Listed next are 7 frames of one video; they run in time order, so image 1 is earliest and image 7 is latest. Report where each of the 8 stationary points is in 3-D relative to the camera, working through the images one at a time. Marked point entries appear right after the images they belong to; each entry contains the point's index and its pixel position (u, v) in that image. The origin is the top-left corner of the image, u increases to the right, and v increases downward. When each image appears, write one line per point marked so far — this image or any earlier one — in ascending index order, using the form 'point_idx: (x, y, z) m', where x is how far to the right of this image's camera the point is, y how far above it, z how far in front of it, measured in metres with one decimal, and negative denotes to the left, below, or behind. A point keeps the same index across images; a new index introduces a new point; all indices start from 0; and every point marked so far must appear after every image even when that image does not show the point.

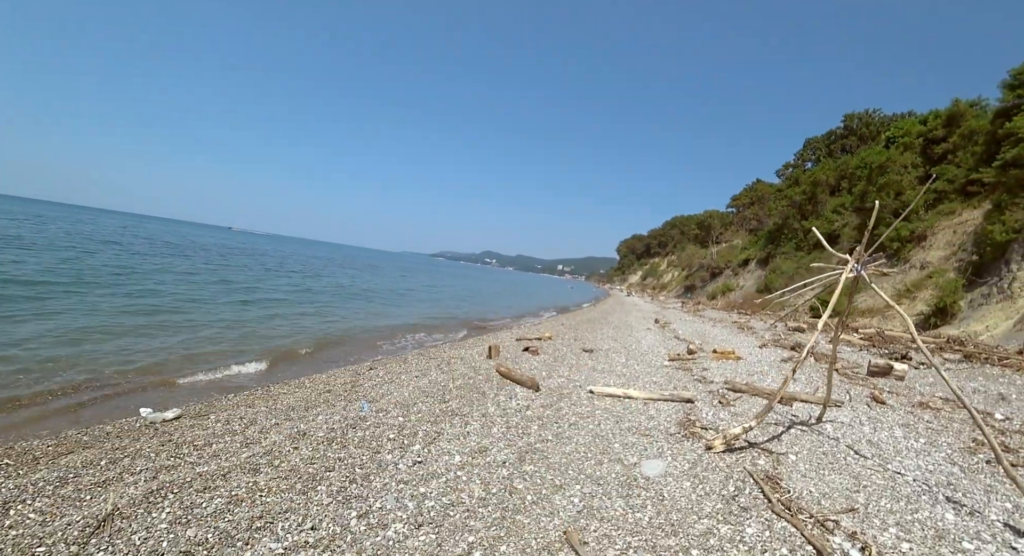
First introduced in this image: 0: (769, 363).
0: (+8.9, -3.0, +15.6) m
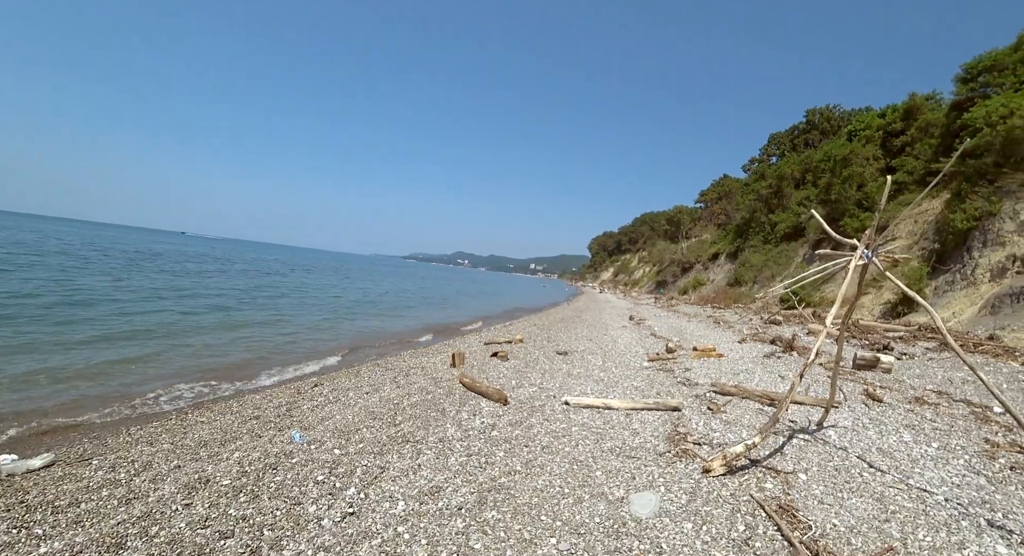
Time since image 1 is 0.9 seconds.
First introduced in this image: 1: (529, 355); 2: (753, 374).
0: (+7.9, -2.7, +14.8) m
1: (+0.5, -2.5, +14.4) m
2: (+6.7, -2.7, +12.4) m
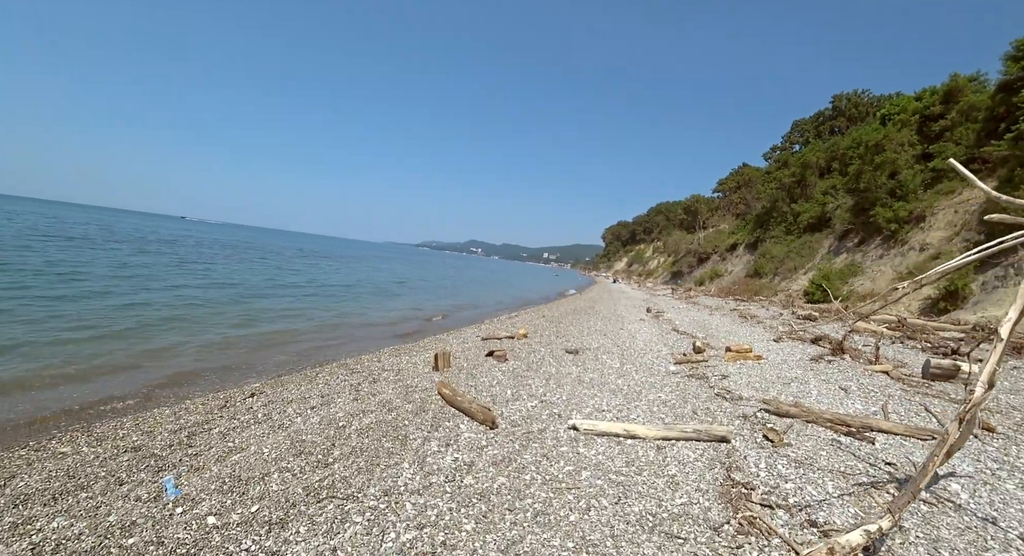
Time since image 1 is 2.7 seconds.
0: (+7.9, -2.4, +12.4) m
1: (+0.5, -2.1, +12.2) m
2: (+6.7, -2.4, +10.1) m
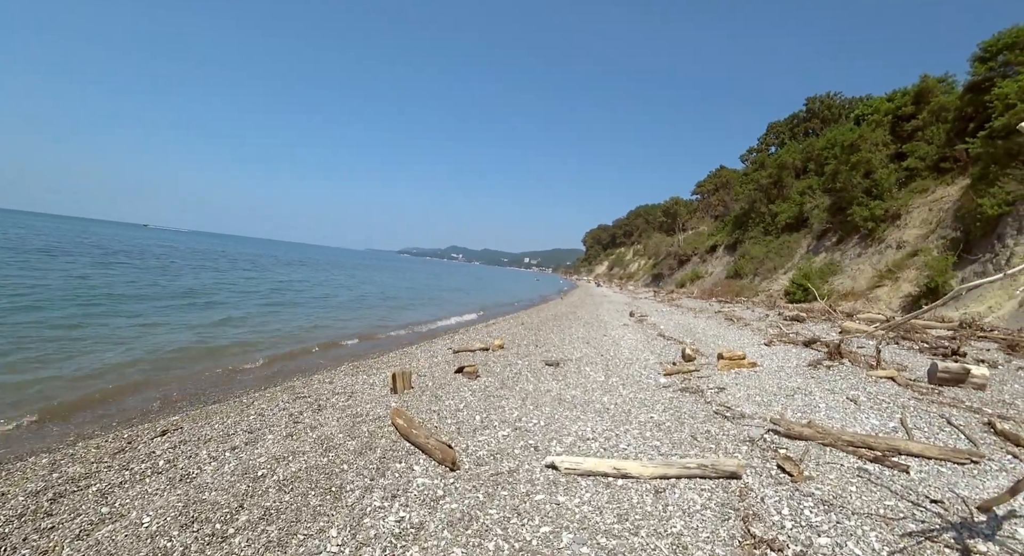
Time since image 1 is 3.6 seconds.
0: (+7.3, -2.4, +11.5) m
1: (-0.2, -2.2, +11.0) m
2: (+6.1, -2.4, +9.1) m
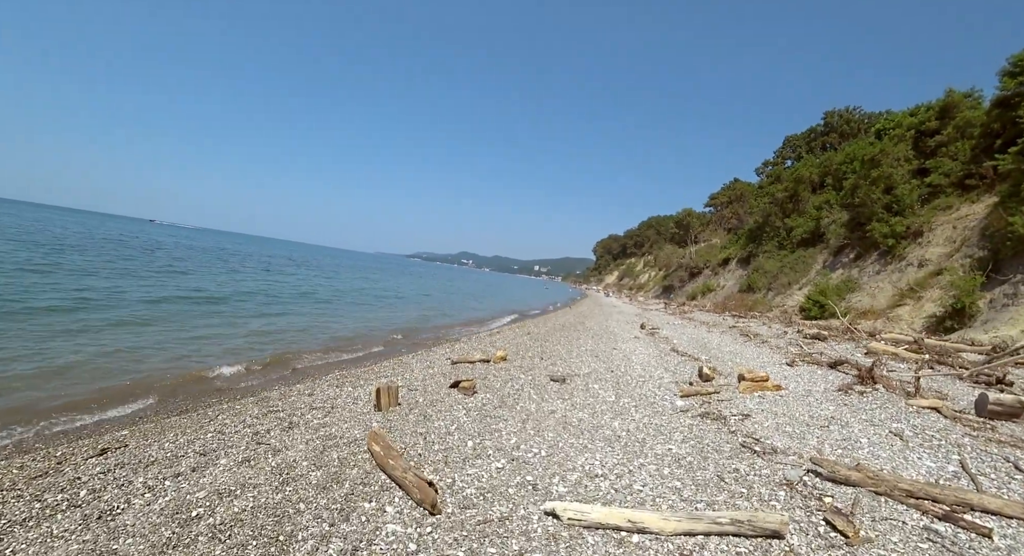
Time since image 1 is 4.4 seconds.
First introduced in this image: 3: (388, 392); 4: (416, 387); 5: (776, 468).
0: (+7.3, -2.8, +10.4) m
1: (-0.1, -2.4, +10.0) m
2: (+6.1, -2.7, +8.0) m
3: (-2.2, -2.0, +7.8) m
4: (-1.9, -2.2, +9.1) m
5: (+3.6, -2.6, +6.1) m
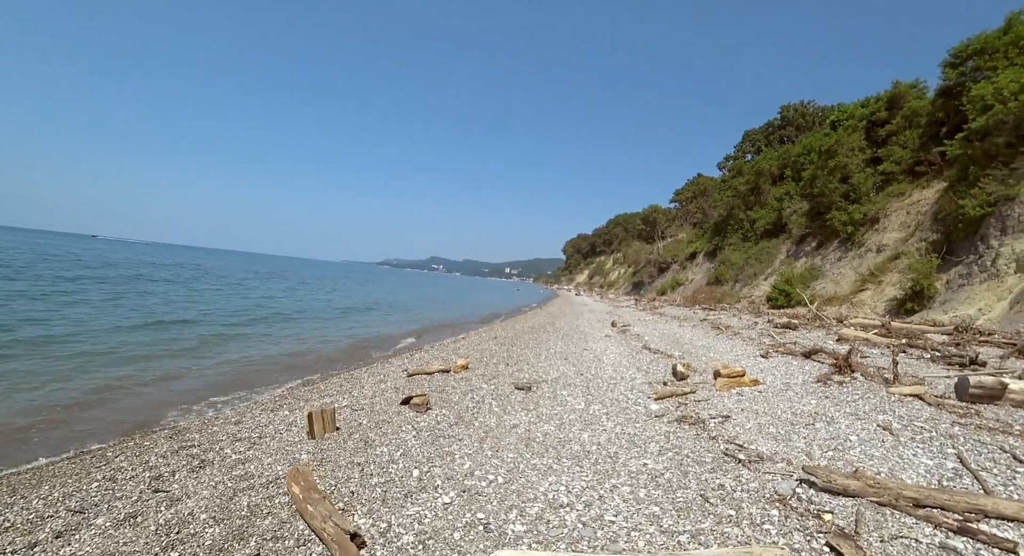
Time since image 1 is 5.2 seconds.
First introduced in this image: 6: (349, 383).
0: (+6.5, -2.5, +9.9) m
1: (-0.9, -2.4, +9.1) m
2: (+5.4, -2.4, +7.4) m
3: (-2.9, -2.1, +6.7) m
4: (-2.7, -2.3, +8.0) m
5: (+3.0, -2.4, +5.3) m
6: (-3.7, -2.4, +10.1) m
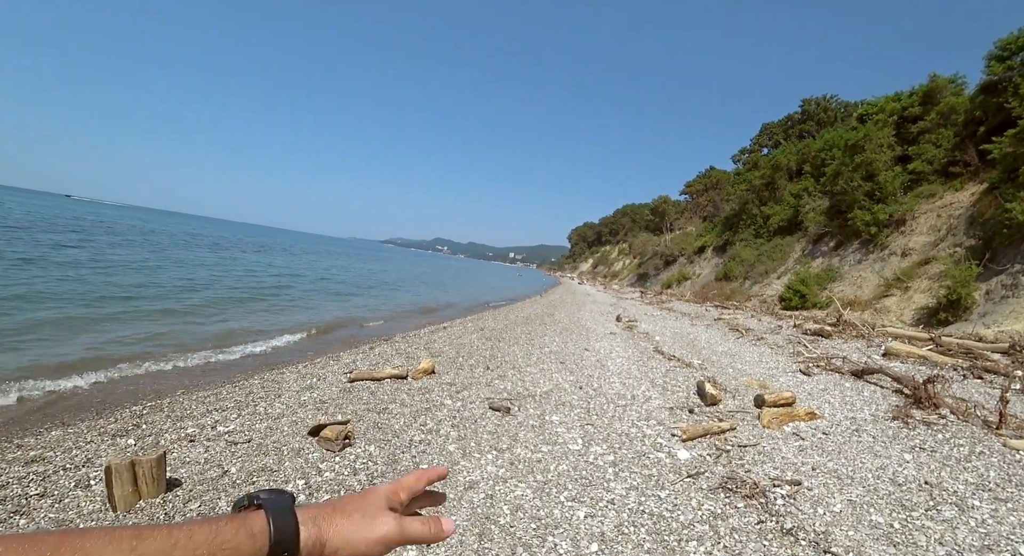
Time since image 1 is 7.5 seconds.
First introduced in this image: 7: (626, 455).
0: (+6.0, -2.5, +7.2) m
1: (-1.4, -2.0, +6.4) m
2: (+4.9, -2.5, +4.8) m
3: (-3.3, -1.7, +4.1) m
4: (-3.2, -1.9, +5.4) m
5: (+2.5, -2.4, +2.7) m
6: (-4.2, -1.9, +7.5) m
7: (+1.5, -2.3, +5.8) m
